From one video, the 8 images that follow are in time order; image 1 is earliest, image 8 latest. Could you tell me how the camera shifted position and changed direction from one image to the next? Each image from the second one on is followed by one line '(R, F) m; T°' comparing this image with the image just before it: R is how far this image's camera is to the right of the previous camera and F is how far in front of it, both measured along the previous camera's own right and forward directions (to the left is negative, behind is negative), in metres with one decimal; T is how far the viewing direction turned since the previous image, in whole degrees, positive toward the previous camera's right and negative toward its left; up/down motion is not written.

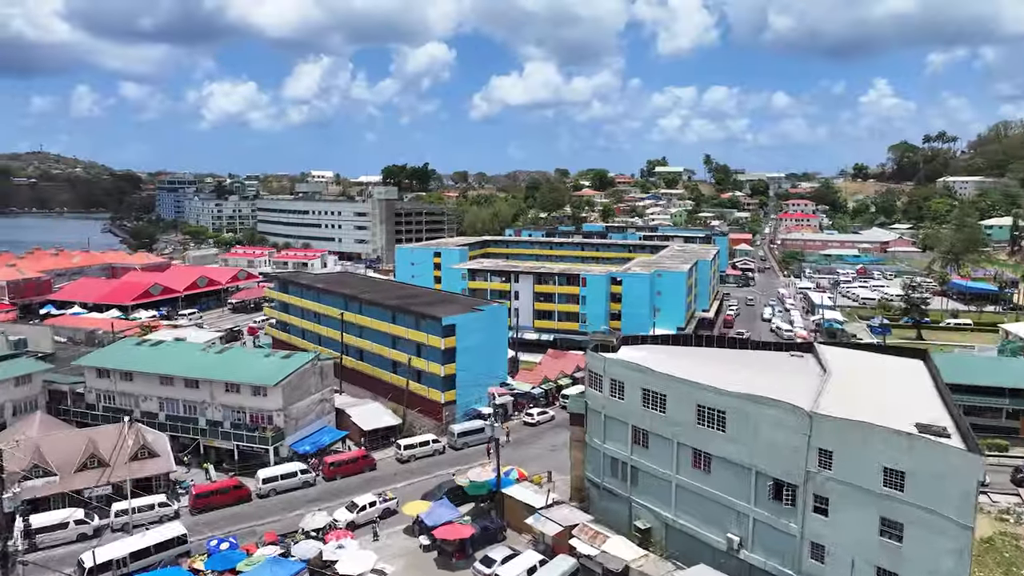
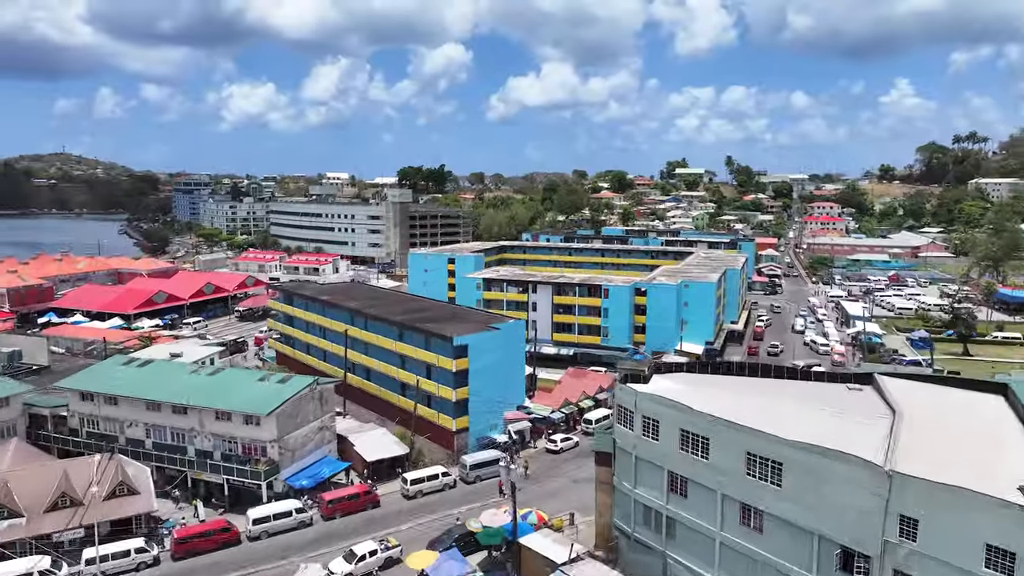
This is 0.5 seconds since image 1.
(-0.1, +2.4) m; -1°
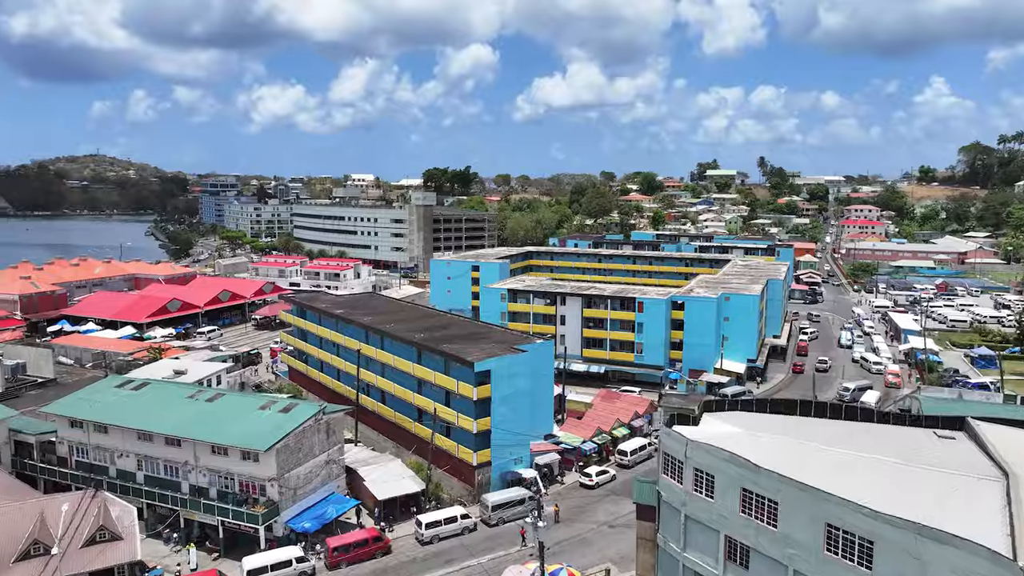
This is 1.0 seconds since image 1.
(-0.1, +2.5) m; -2°
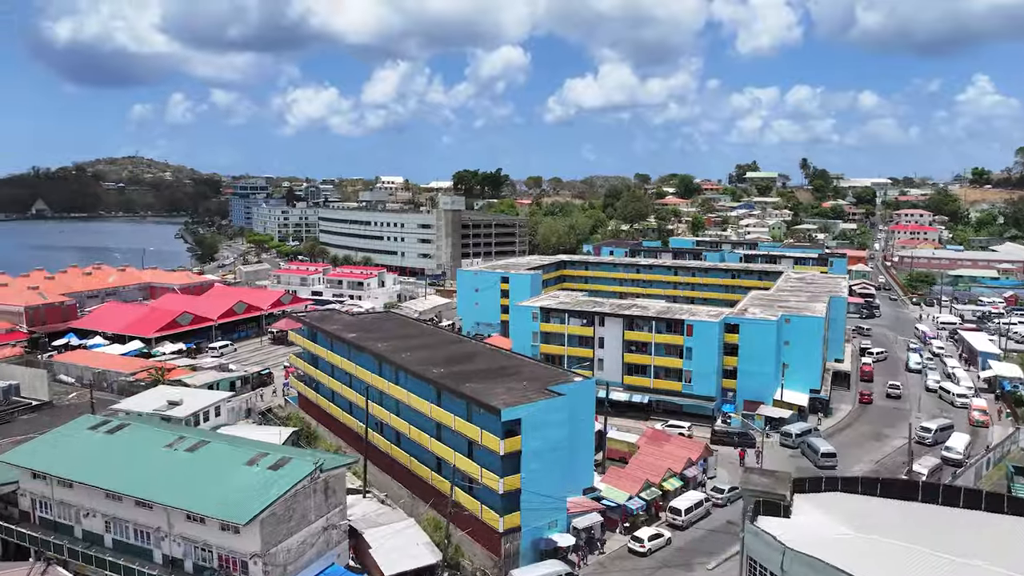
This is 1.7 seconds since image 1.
(-0.1, +3.6) m; -2°
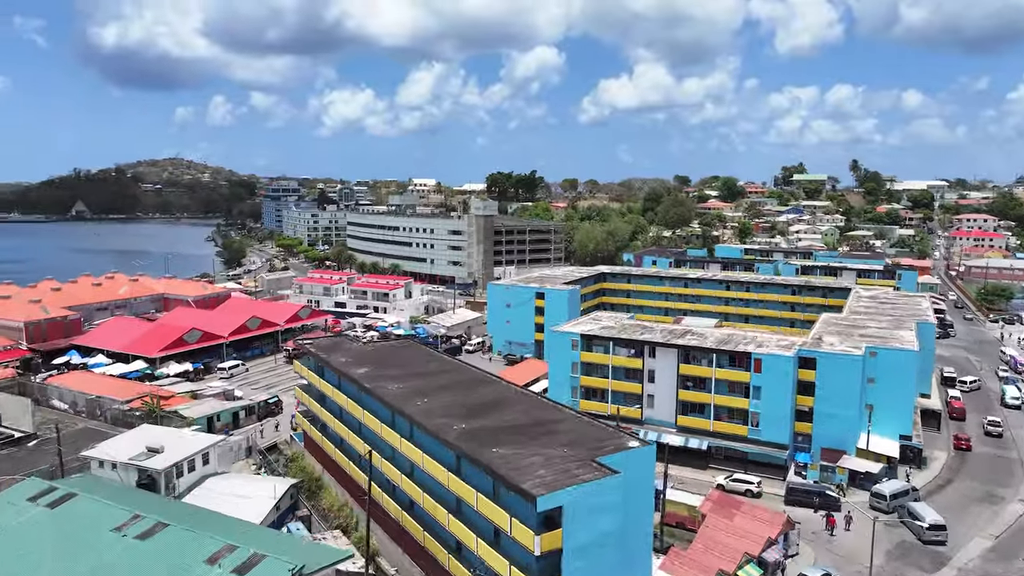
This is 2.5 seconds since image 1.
(-0.1, +4.3) m; -3°
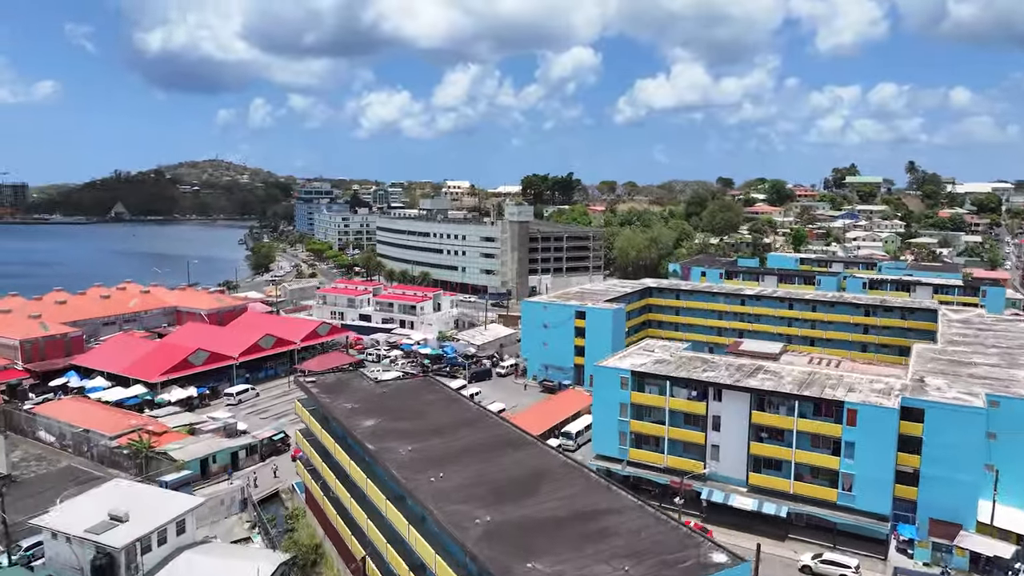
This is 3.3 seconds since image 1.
(-0.2, +4.4) m; -3°
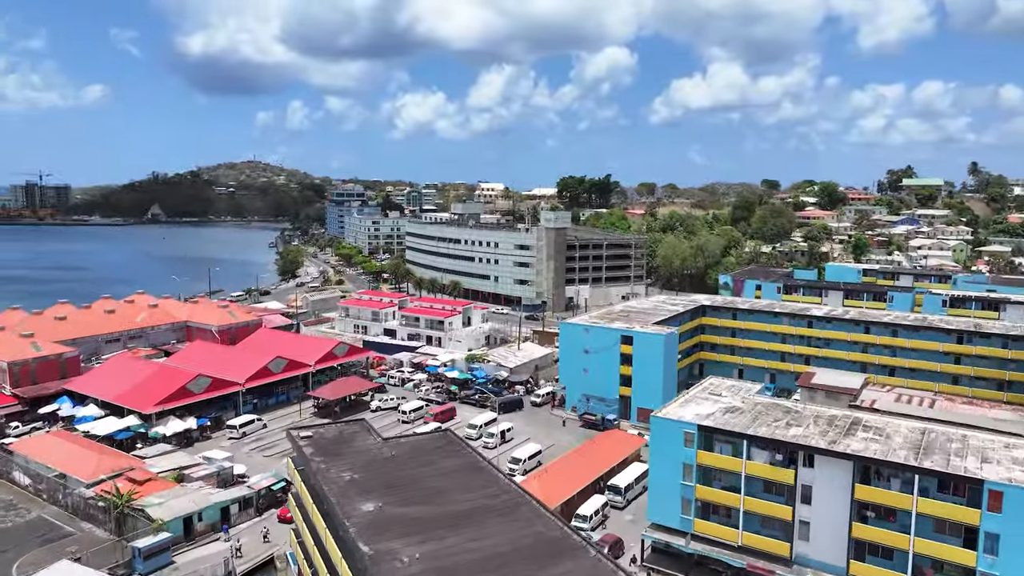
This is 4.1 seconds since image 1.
(-0.2, +4.5) m; -3°
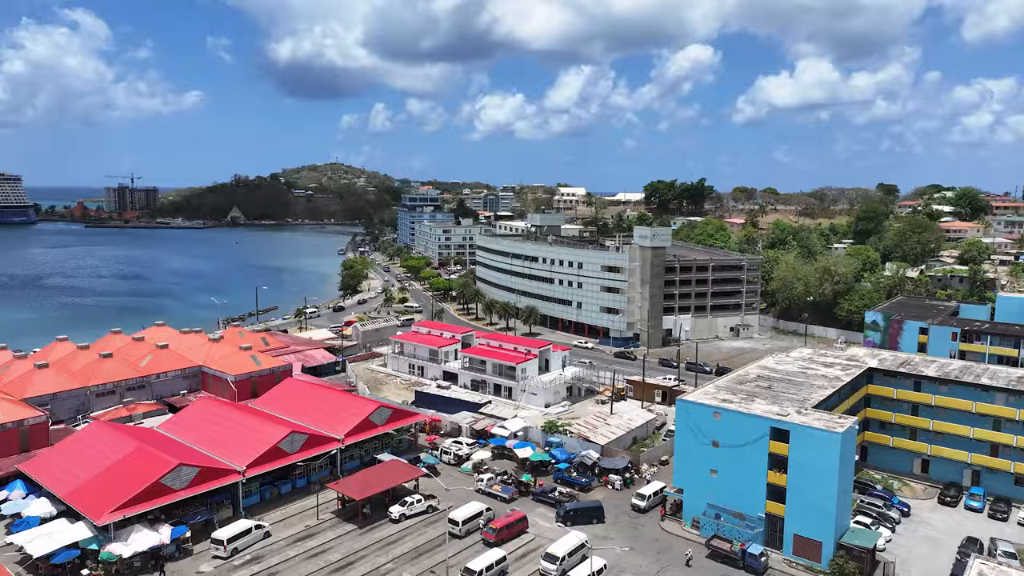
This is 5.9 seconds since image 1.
(-0.8, +10.4) m; -6°
